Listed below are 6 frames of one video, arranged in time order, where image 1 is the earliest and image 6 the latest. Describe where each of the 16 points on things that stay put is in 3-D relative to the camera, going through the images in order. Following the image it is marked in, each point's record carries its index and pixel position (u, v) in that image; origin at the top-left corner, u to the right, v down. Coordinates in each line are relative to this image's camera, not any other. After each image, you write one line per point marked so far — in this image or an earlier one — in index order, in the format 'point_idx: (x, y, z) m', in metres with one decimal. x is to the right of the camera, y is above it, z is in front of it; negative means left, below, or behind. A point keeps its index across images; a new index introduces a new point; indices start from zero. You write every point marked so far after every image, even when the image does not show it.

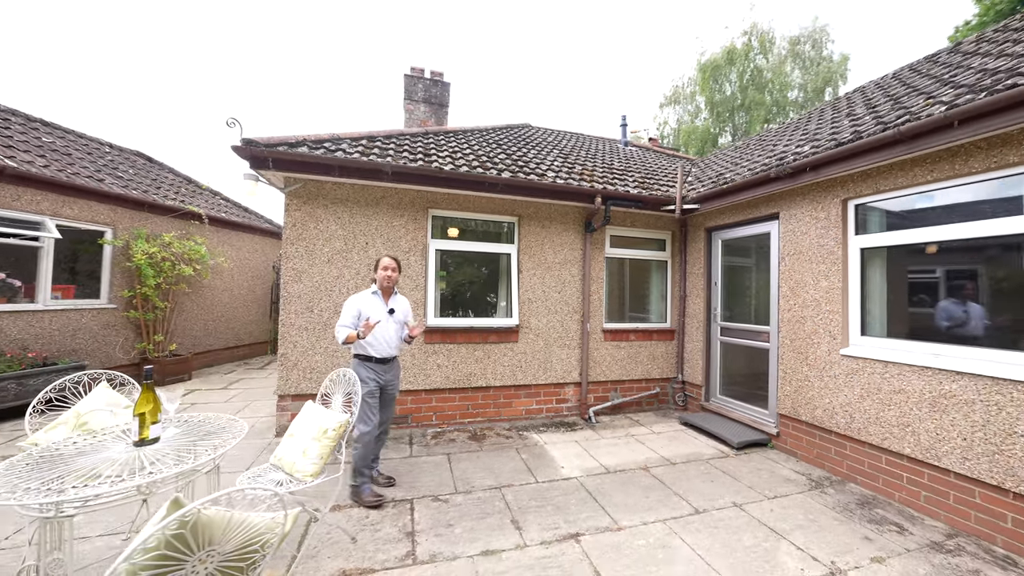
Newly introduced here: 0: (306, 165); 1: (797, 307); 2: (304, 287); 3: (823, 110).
0: (-2.0, +1.2, +3.5) m
1: (+2.8, -0.2, +3.5) m
2: (-2.1, 0.0, +3.6) m
3: (+4.2, +2.4, +4.8) m
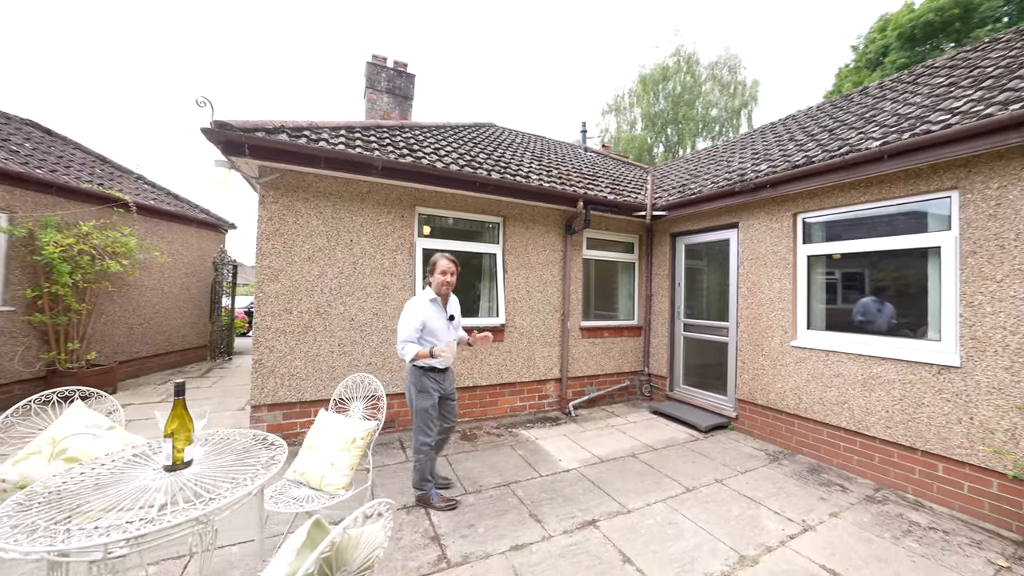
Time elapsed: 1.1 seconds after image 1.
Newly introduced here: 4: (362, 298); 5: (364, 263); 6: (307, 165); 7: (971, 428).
0: (-2.0, +1.2, +3.2) m
1: (+2.7, -0.2, +4.0) m
2: (-2.1, 0.0, +3.3) m
3: (+3.9, +2.4, +5.5) m
4: (-1.5, -0.1, +3.7) m
5: (-1.5, +0.3, +3.7) m
6: (-1.9, +1.1, +3.3) m
7: (+3.3, -1.0, +2.6) m
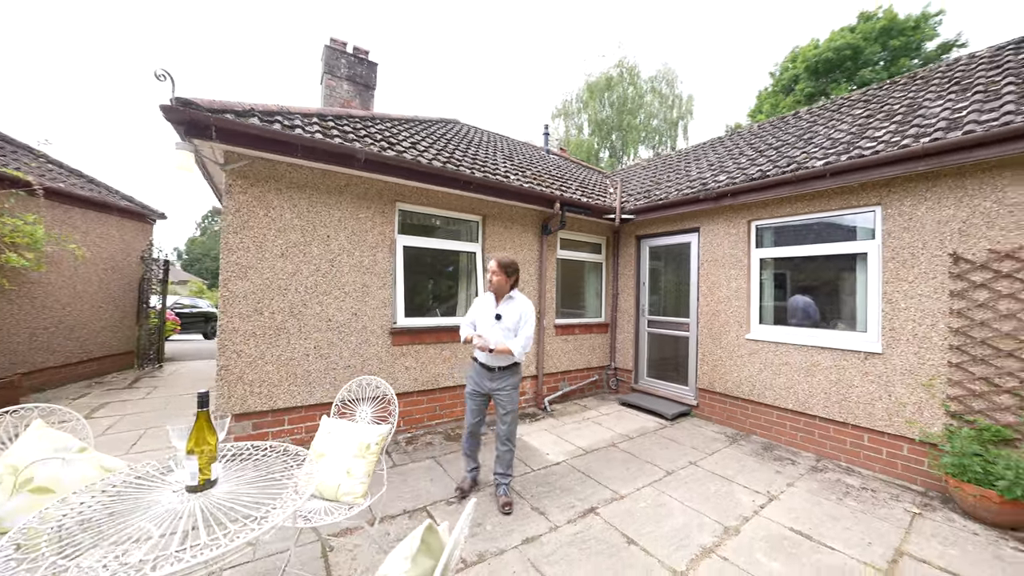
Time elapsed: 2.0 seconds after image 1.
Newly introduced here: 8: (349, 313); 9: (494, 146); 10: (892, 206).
0: (-2.0, +1.2, +2.9) m
1: (+2.5, -0.2, +4.4) m
2: (-2.2, 0.0, +3.1) m
3: (+3.5, +2.4, +6.1) m
4: (-1.6, -0.1, +3.5) m
5: (-1.6, +0.3, +3.5) m
6: (-1.9, +1.1, +3.0) m
7: (+3.3, -1.0, +3.1) m
8: (-1.6, -0.2, +3.5) m
9: (-0.3, +2.6, +6.6) m
10: (+3.4, +0.7, +3.2) m
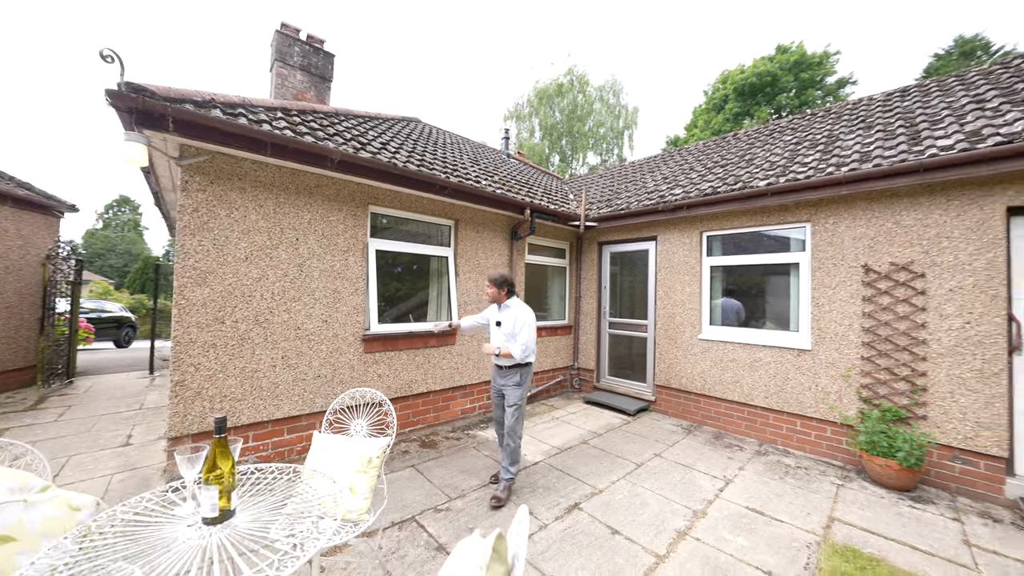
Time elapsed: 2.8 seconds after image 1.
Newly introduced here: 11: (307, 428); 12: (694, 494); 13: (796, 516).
0: (-2.2, +1.2, +2.7) m
1: (+2.1, -0.2, +4.8) m
2: (-2.3, 0.0, +2.8) m
3: (+2.8, +2.4, +6.6) m
4: (-1.8, -0.1, +3.3) m
5: (-1.8, +0.2, +3.3) m
6: (-2.1, +1.1, +2.8) m
7: (+3.1, -1.1, +3.7) m
8: (-1.8, -0.3, +3.3) m
9: (-1.0, +2.6, +6.6) m
10: (+3.2, +0.7, +3.7) m
11: (-1.9, -1.3, +3.3) m
12: (+1.5, -1.7, +3.0) m
13: (+2.1, -1.7, +2.7) m
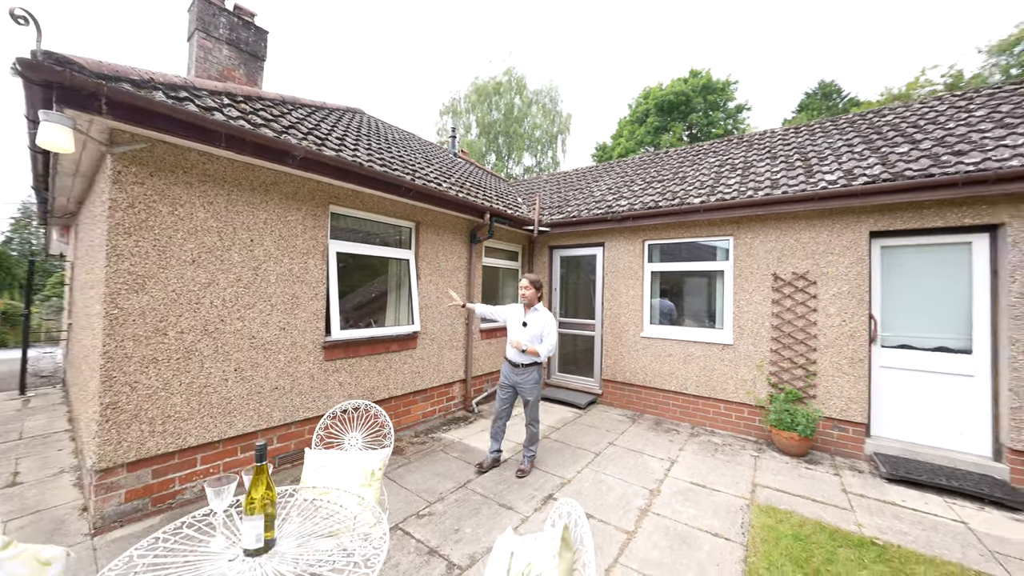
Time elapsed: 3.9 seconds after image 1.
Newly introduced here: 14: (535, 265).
0: (-2.3, +1.1, +2.4) m
1: (+1.5, -0.3, +5.3) m
2: (-2.5, -0.1, +2.5) m
3: (+1.9, +2.3, +7.2) m
4: (-2.1, -0.2, +3.0) m
5: (-2.0, +0.2, +3.0) m
6: (-2.2, +1.0, +2.5) m
7: (+2.7, -1.1, +4.3) m
8: (-2.0, -0.3, +3.1) m
9: (-1.8, +2.5, +6.4) m
10: (+2.8, +0.6, +4.4) m
11: (-2.1, -1.3, +3.0) m
12: (+1.3, -1.8, +3.4) m
13: (+1.9, -1.8, +3.2) m
14: (+0.4, +0.4, +6.2) m
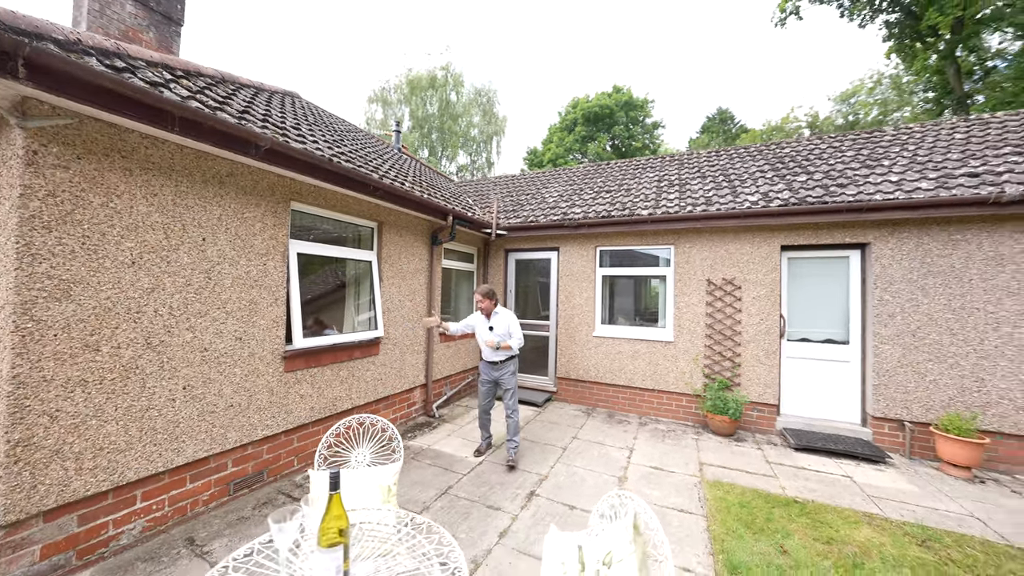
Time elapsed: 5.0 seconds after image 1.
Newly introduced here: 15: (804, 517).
0: (-2.2, +1.1, +2.0) m
1: (+0.9, -0.3, +5.6) m
2: (-2.4, -0.1, +2.0) m
3: (+0.9, +2.3, +7.5) m
4: (-2.2, -0.2, +2.7) m
5: (-2.1, +0.1, +2.7) m
6: (-2.2, +1.0, +2.2) m
7: (+2.2, -1.2, +4.9) m
8: (-2.1, -0.4, +2.7) m
9: (-2.6, +2.5, +6.0) m
10: (+2.3, +0.6, +5.0) m
11: (-2.2, -1.4, +2.7) m
12: (+1.0, -1.8, +3.7) m
13: (+1.7, -1.8, +3.7) m
14: (-0.4, +0.4, +6.3) m
15: (+2.3, -1.8, +2.8) m
